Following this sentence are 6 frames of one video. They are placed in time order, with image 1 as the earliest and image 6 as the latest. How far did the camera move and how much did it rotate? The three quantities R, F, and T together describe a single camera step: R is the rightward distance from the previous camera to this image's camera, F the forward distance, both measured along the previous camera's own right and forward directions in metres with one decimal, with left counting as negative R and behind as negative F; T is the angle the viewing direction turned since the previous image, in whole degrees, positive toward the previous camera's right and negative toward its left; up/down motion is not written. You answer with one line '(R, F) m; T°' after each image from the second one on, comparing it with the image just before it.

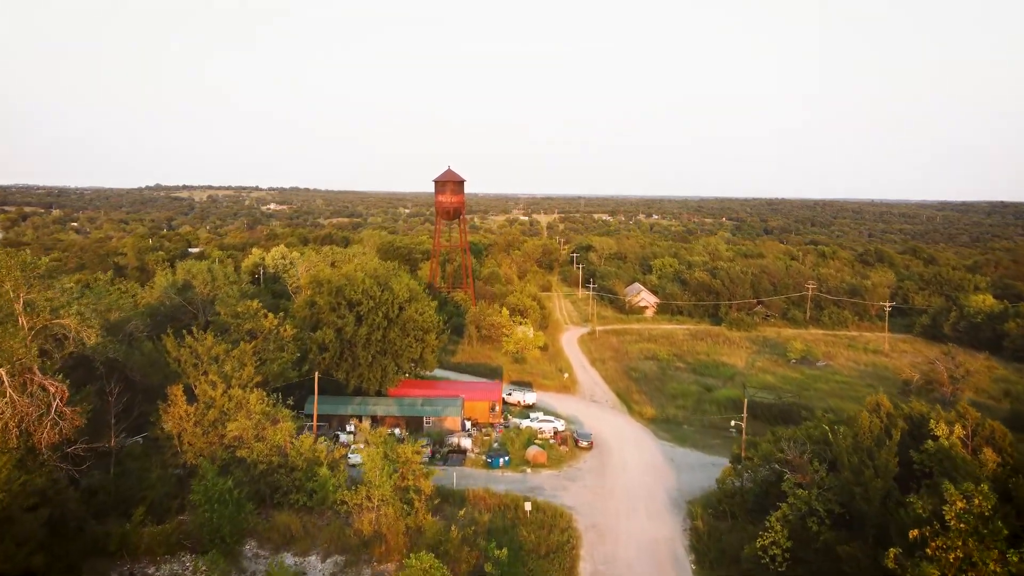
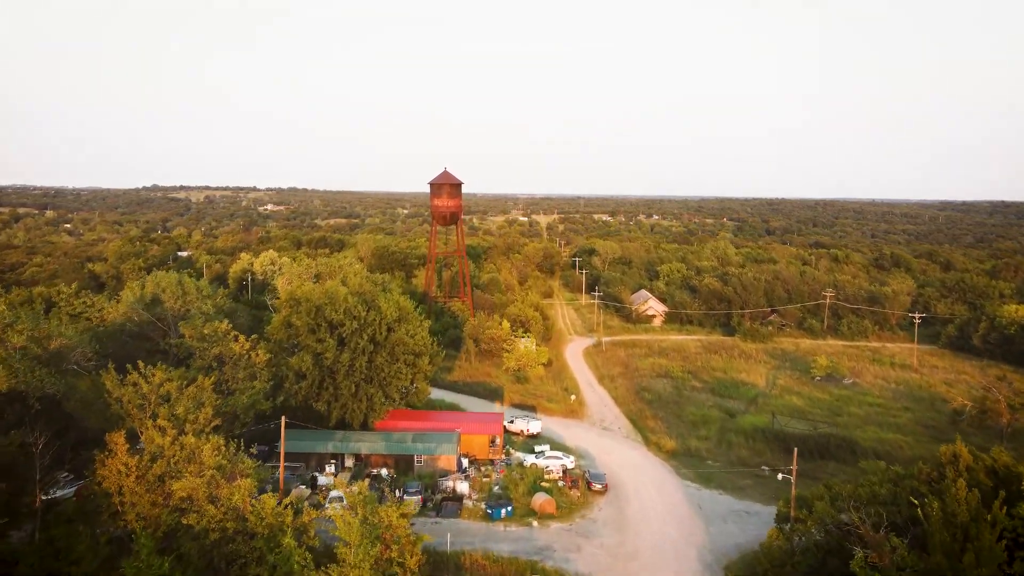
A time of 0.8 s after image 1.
(-0.1, +2.3) m; 0°
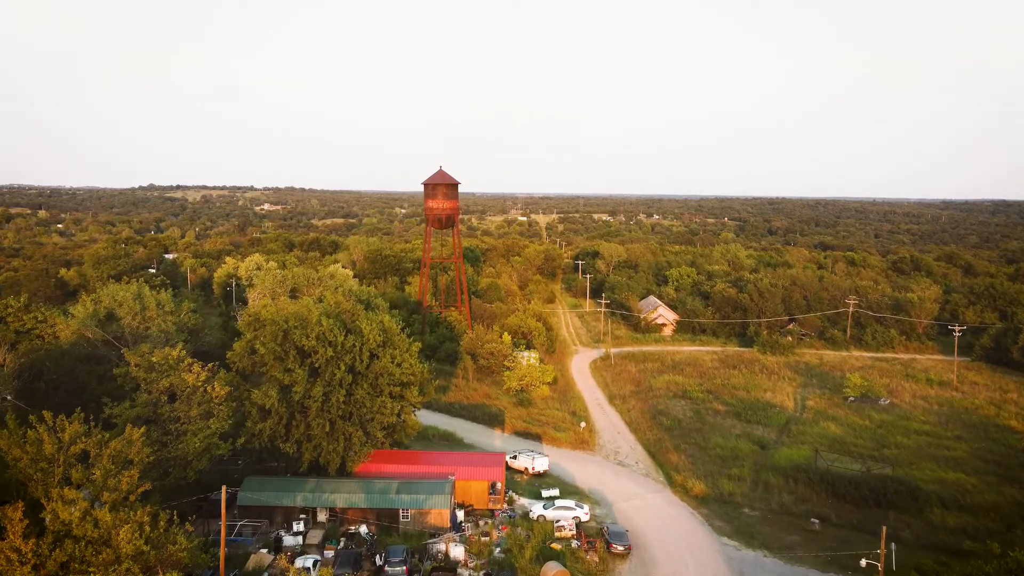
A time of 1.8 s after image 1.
(-0.1, +2.6) m; 0°
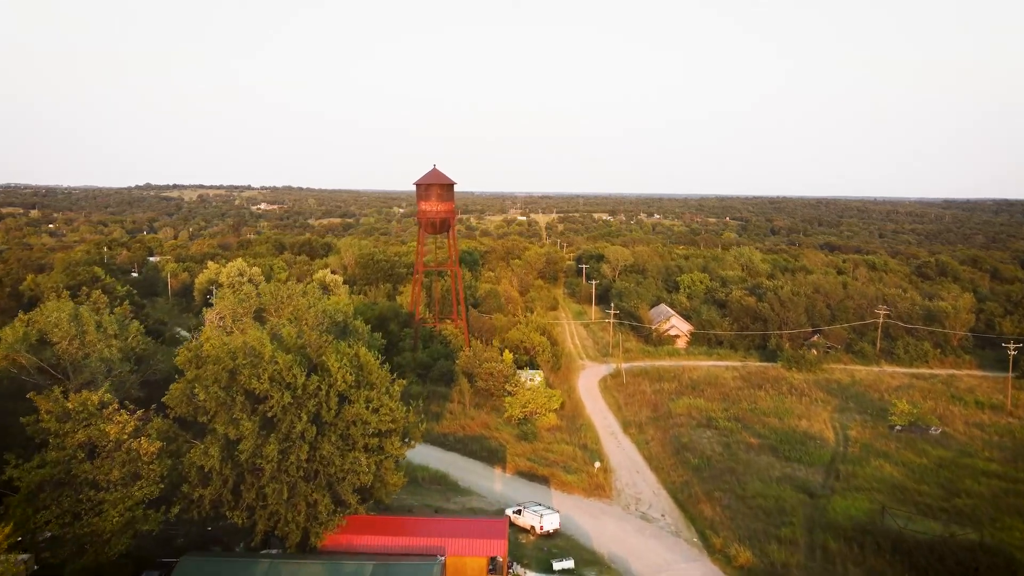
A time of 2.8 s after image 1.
(-0.1, +3.0) m; 0°
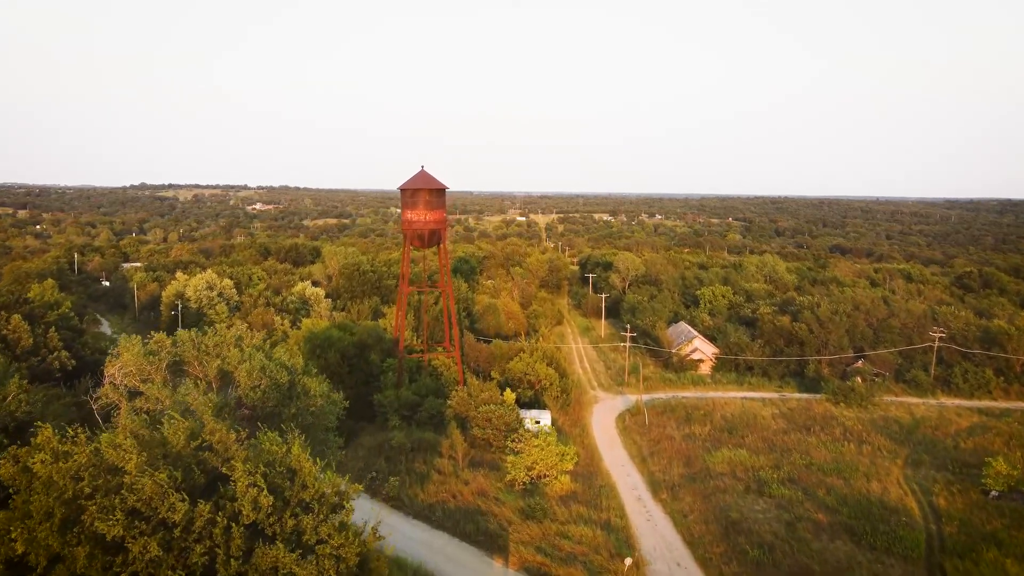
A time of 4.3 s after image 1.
(-0.1, +4.3) m; 0°
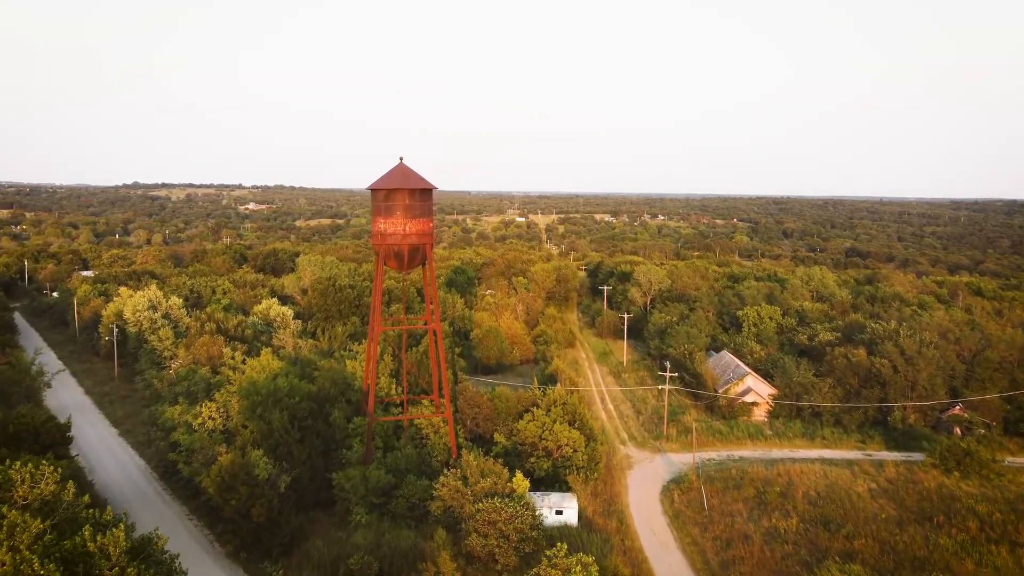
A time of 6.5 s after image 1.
(-0.3, +6.4) m; 0°
